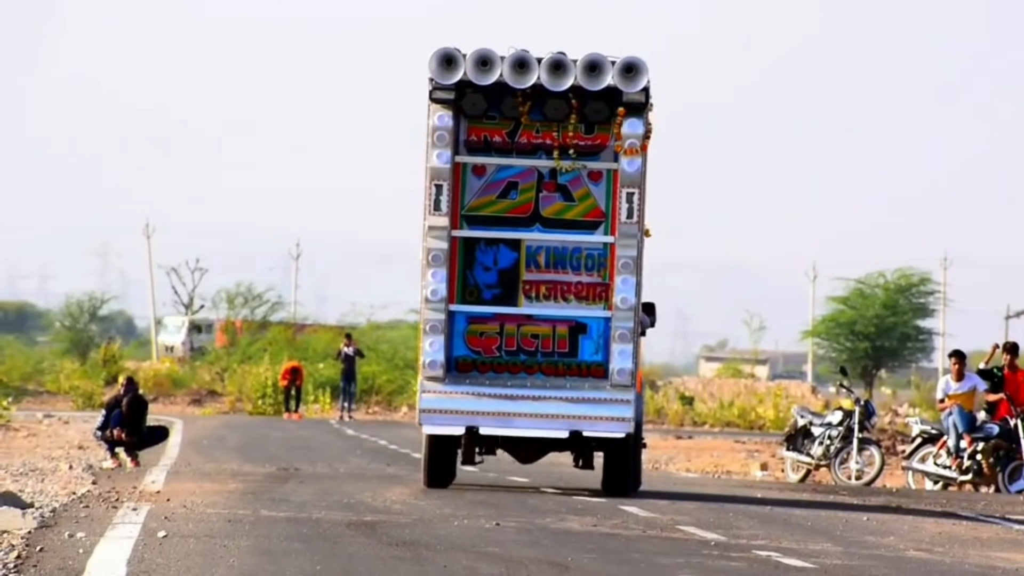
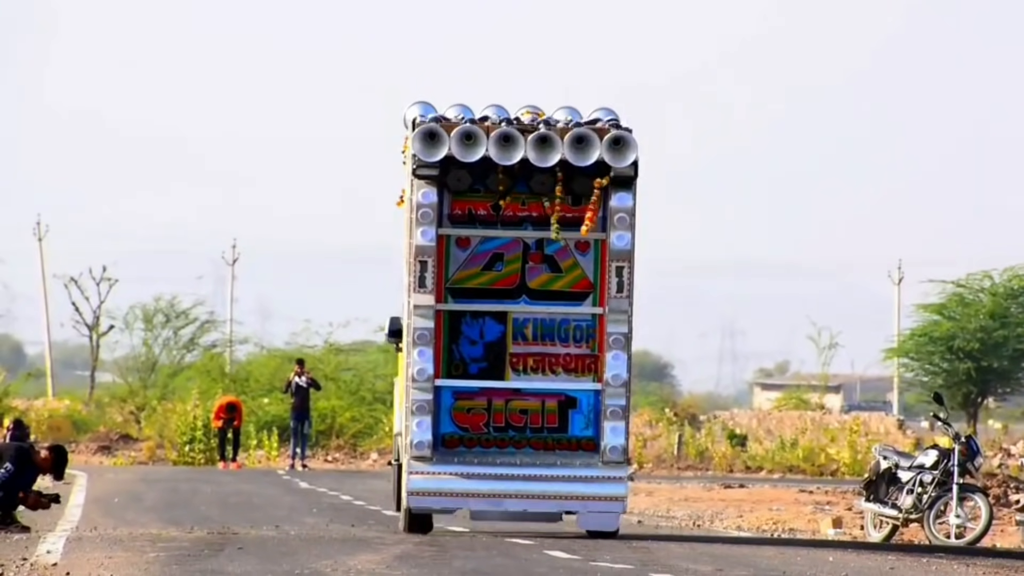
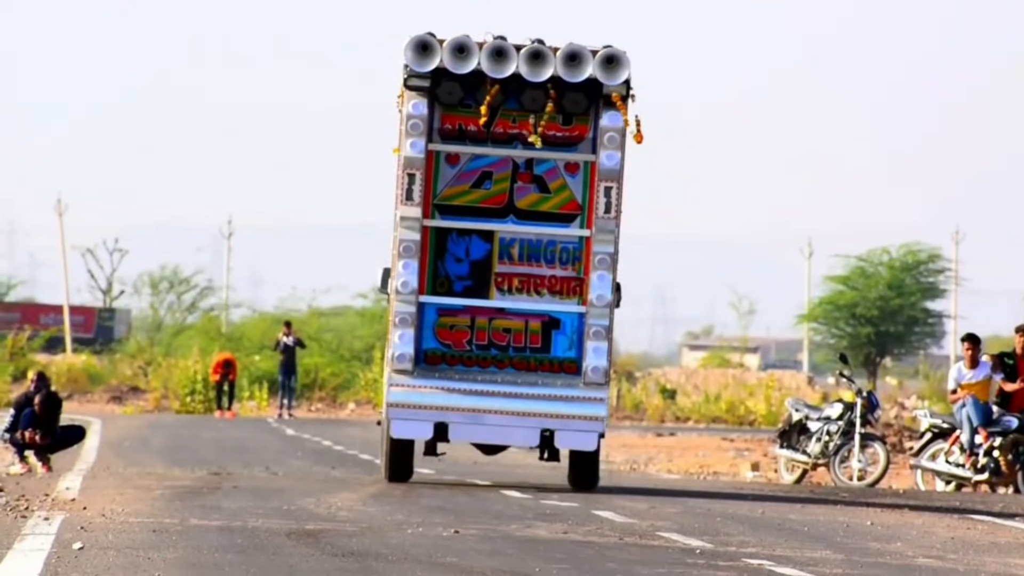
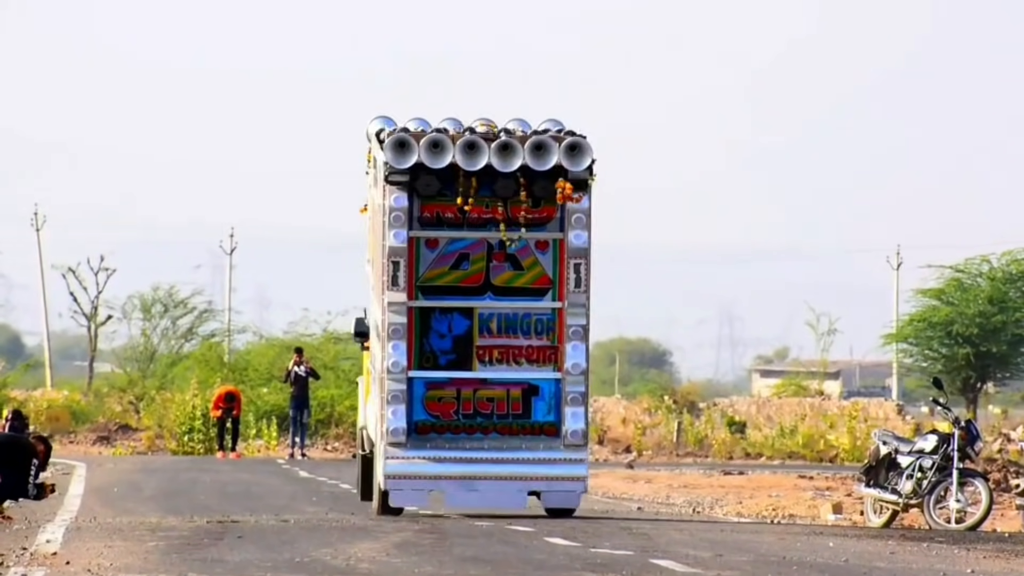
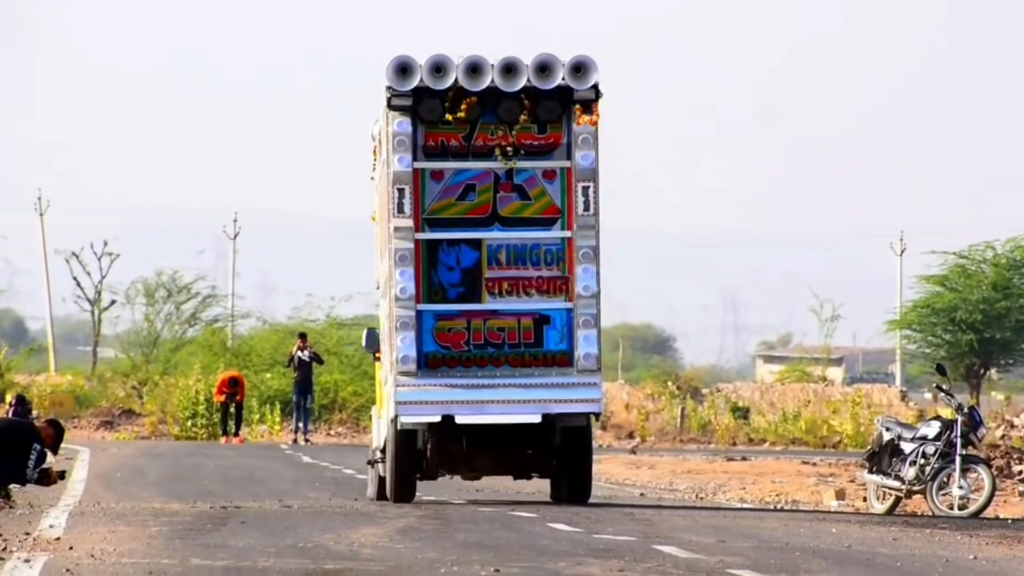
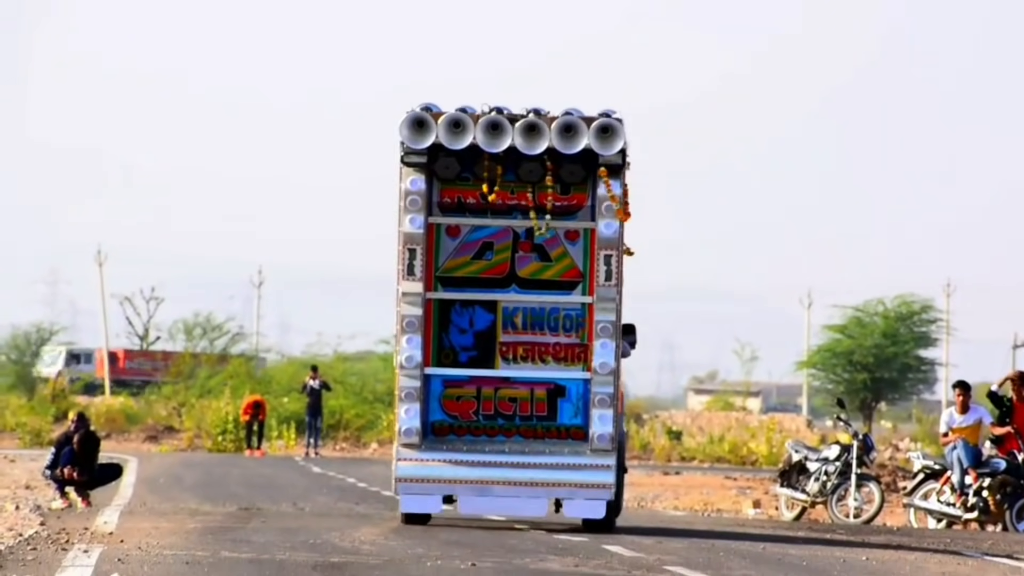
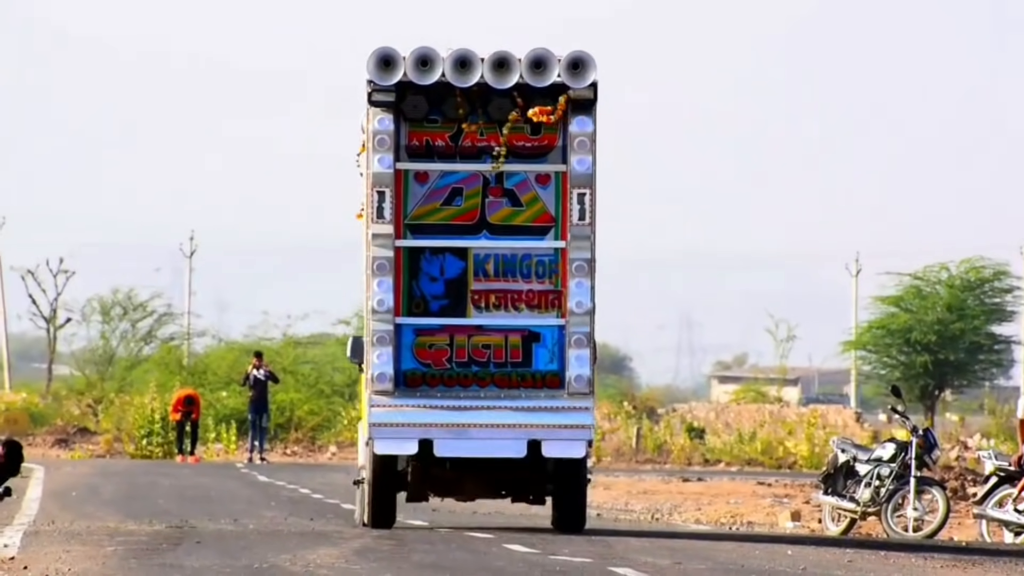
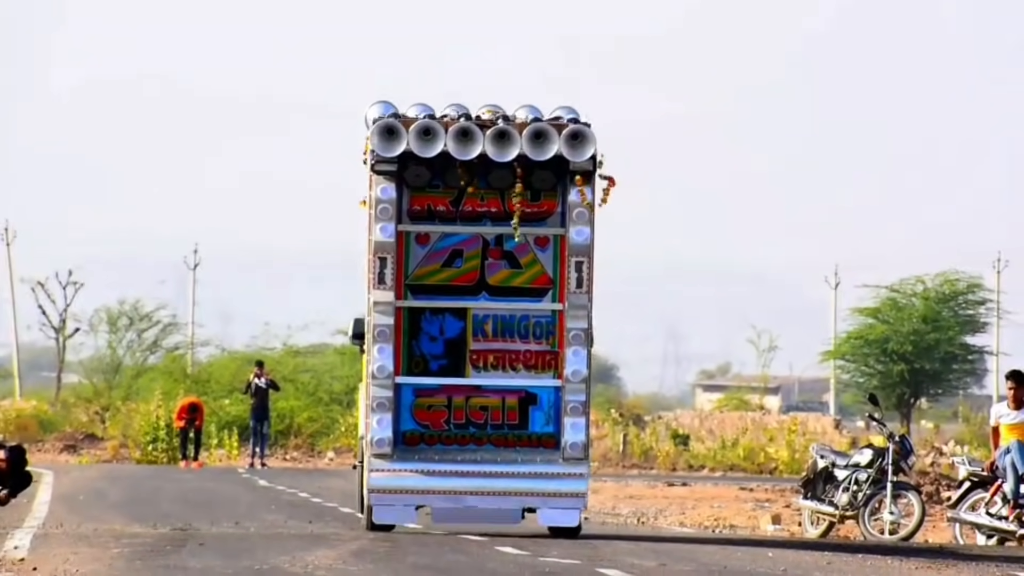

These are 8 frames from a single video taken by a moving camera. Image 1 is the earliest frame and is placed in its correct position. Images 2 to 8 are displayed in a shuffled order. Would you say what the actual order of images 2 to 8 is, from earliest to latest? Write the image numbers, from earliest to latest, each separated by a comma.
6, 3, 8, 7, 2, 5, 4
